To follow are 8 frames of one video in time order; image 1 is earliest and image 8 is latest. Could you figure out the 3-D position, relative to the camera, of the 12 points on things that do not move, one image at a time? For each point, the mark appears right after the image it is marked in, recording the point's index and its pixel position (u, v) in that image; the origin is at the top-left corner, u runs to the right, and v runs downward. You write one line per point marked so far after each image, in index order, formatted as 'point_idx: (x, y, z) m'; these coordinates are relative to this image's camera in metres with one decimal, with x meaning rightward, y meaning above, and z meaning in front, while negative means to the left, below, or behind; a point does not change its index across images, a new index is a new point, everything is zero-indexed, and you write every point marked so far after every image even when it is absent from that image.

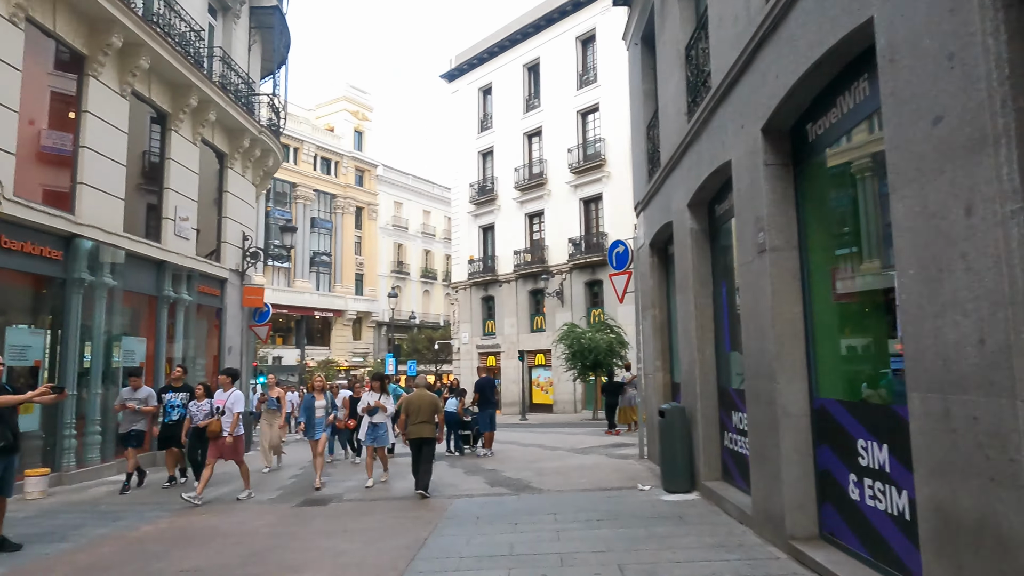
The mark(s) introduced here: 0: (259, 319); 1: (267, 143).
0: (-7.1, -0.9, +18.6) m
1: (-6.9, +4.1, +18.7) m
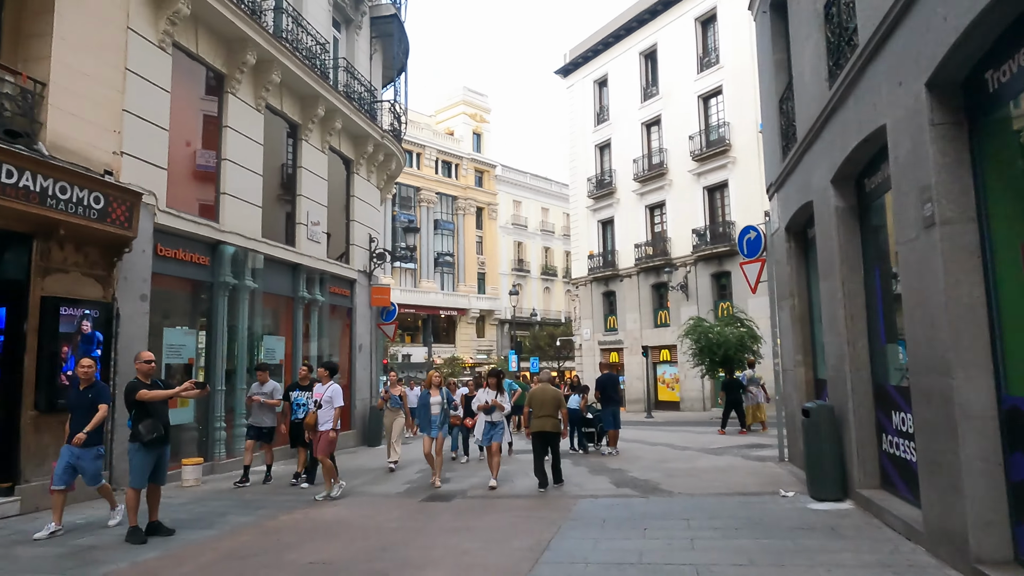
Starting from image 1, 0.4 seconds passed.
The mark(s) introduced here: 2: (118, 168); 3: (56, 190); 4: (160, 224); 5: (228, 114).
0: (-3.7, -0.9, +19.3) m
1: (-3.6, +4.1, +19.3) m
2: (-5.9, +1.8, +9.9) m
3: (-5.7, +1.2, +8.3) m
4: (-5.7, +1.0, +10.7) m
5: (-5.4, +3.3, +12.6) m
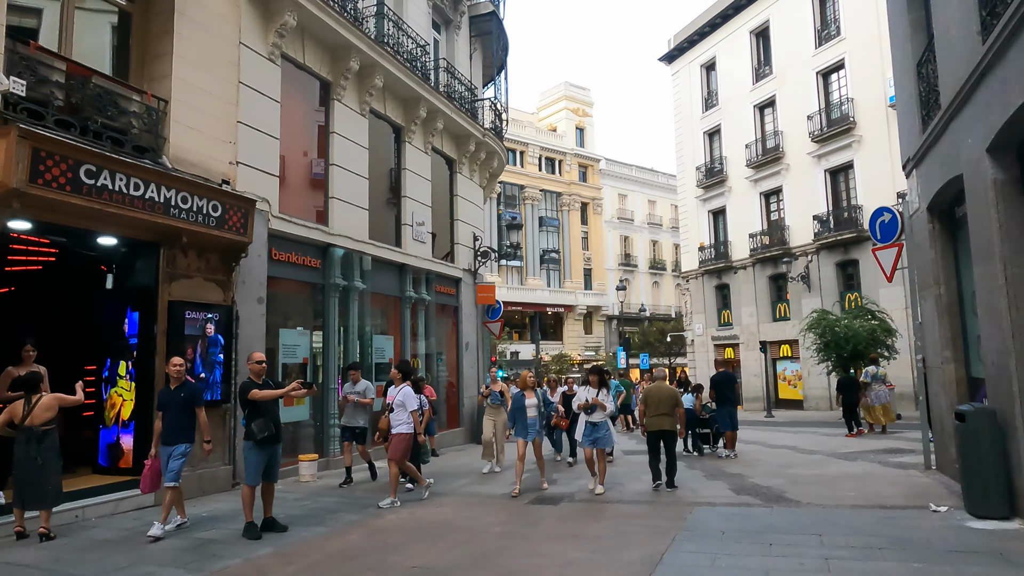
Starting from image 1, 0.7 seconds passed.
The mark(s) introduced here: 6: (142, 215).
0: (-0.6, -0.8, +19.3) m
1: (-0.6, +4.2, +19.3) m
2: (-4.4, +1.7, +10.4) m
3: (-4.4, +1.2, +8.8) m
4: (-4.0, +1.0, +11.2) m
5: (-3.5, +3.3, +13.0) m
6: (-4.6, +0.9, +8.3) m
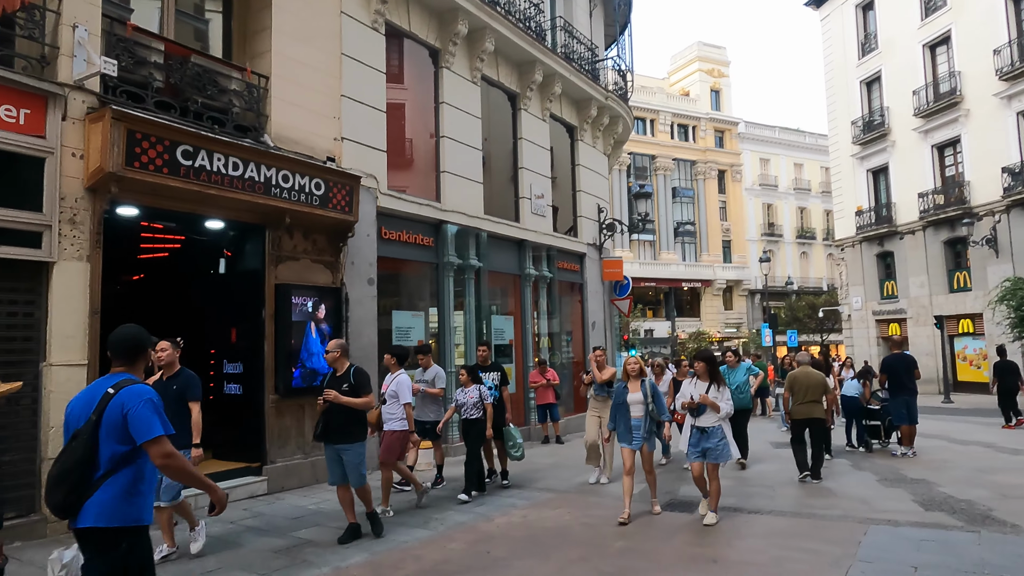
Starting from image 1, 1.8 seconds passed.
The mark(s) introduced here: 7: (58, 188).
0: (+2.9, -0.1, +18.0) m
1: (+2.8, +4.8, +17.8) m
2: (-2.6, +2.0, +9.9) m
3: (-3.0, +1.4, +8.4) m
4: (-2.1, +1.3, +10.7) m
5: (-1.3, +3.7, +12.3) m
6: (-3.3, +1.1, +8.0) m
7: (-4.6, +1.0, +6.7) m
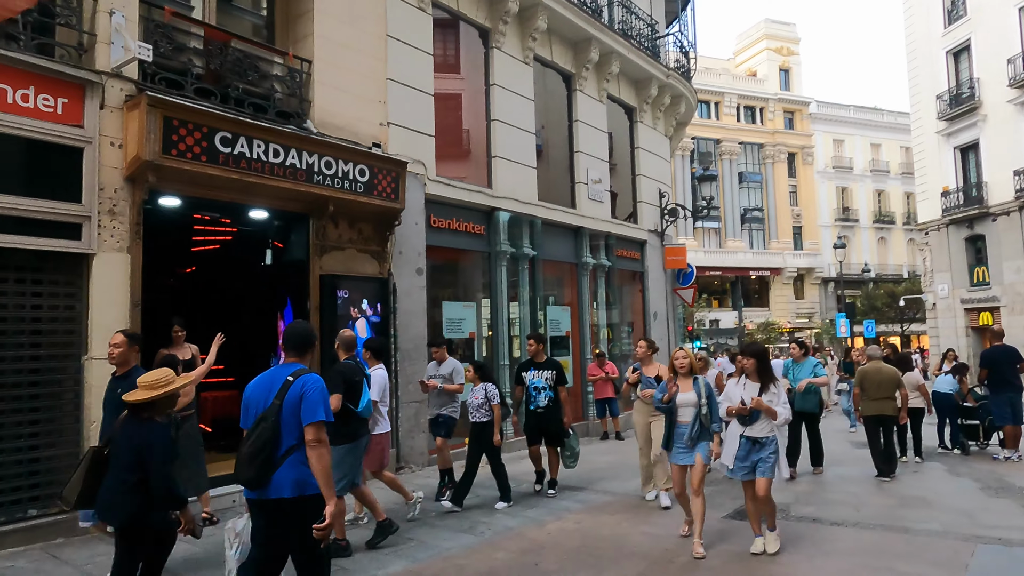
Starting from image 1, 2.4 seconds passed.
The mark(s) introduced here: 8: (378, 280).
0: (+4.4, +0.2, +17.1) m
1: (+4.2, +5.1, +16.9) m
2: (-1.8, +2.2, +9.6) m
3: (-2.3, +1.5, +8.1) m
4: (-1.3, +1.5, +10.3) m
5: (-0.3, +3.9, +11.8) m
6: (-2.7, +1.2, +7.7) m
7: (-4.1, +1.1, +6.5) m
8: (-1.9, +0.1, +9.1) m
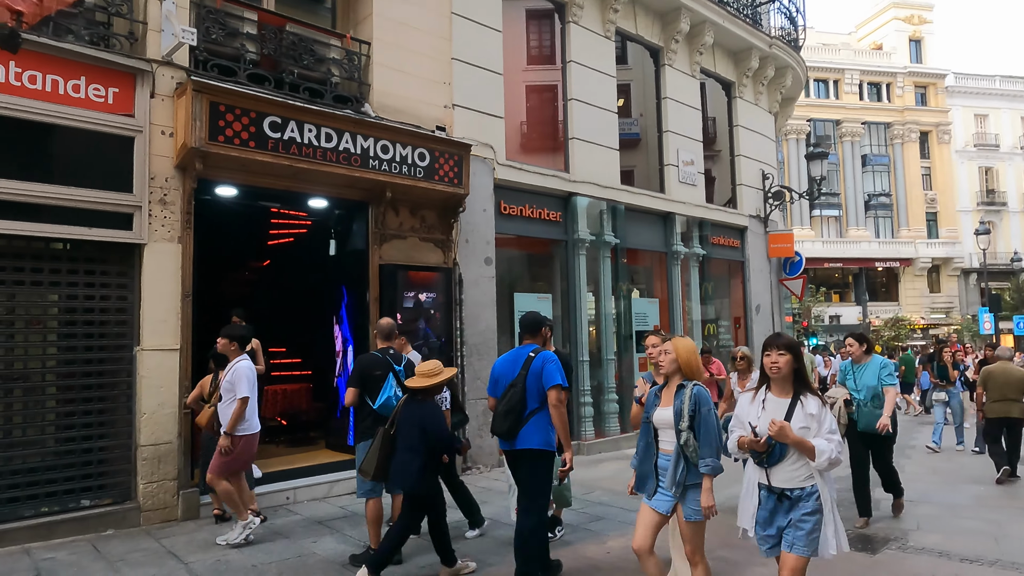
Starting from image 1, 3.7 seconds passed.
0: (+6.6, +0.4, +15.6) m
1: (+6.3, +5.3, +15.4) m
2: (-0.9, +2.3, +9.1) m
3: (-1.6, +1.6, +7.7) m
4: (-0.2, +1.6, +9.7) m
5: (+1.0, +4.0, +11.0) m
6: (-2.0, +1.3, +7.4) m
7: (-3.6, +1.2, +6.5) m
8: (-0.9, +0.2, +8.7) m
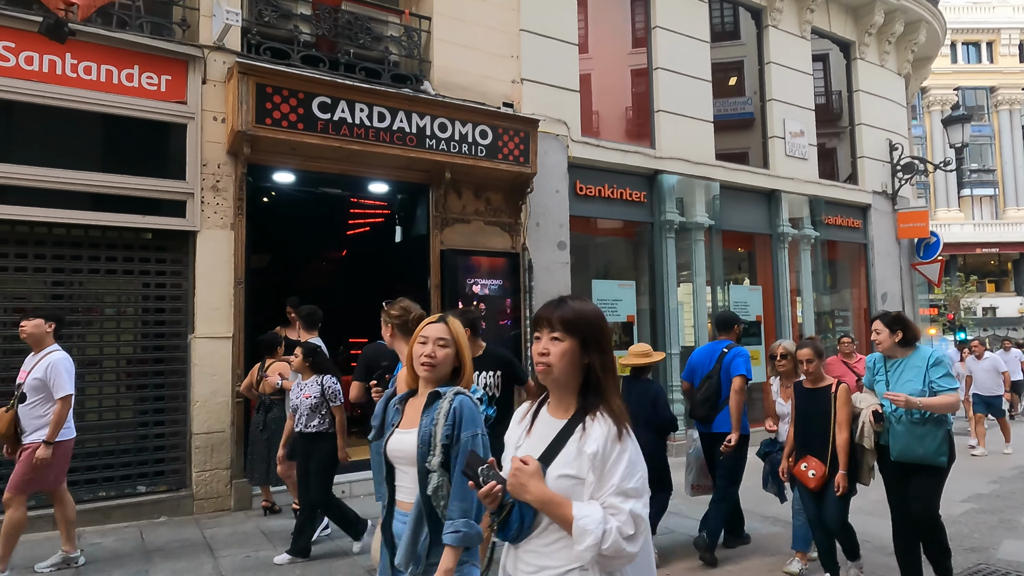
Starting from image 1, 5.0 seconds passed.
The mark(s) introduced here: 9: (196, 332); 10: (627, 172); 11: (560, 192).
0: (+8.5, +0.7, +13.6) m
1: (+8.2, +5.6, +13.4) m
2: (+0.1, +2.5, +8.6) m
3: (-0.9, +1.8, +7.3) m
4: (+0.9, +1.8, +9.0) m
5: (+2.2, +4.2, +10.1) m
6: (-1.3, +1.5, +7.1) m
7: (-3.0, +1.3, +6.4) m
8: (0.0, +0.4, +8.1) m
9: (-3.0, -0.4, +6.3) m
10: (+1.7, +1.7, +9.7) m
11: (+0.6, +1.3, +8.7) m
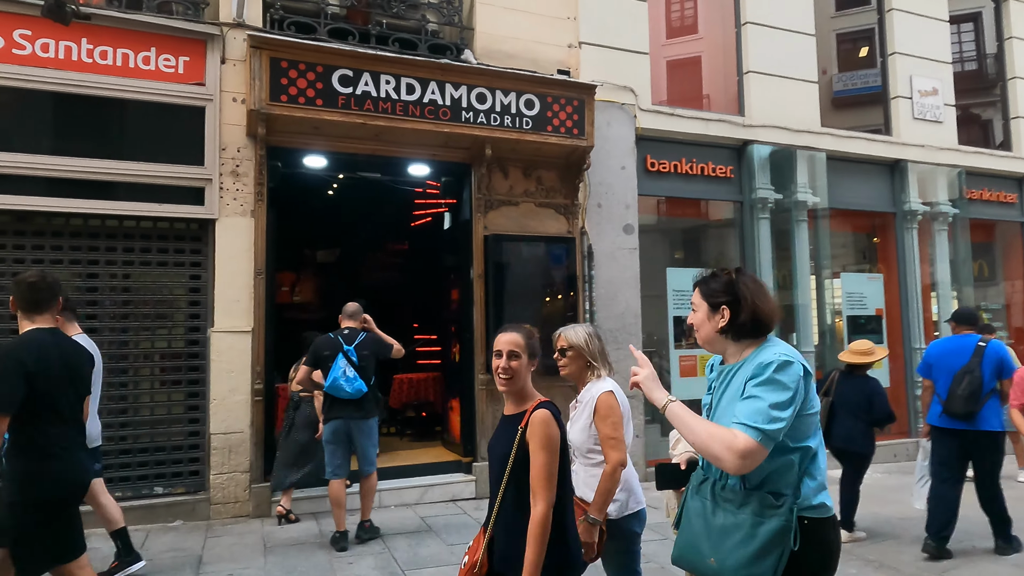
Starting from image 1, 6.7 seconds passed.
0: (+10.0, +0.9, +11.1) m
1: (+9.5, +5.8, +11.0) m
2: (+0.7, +2.6, +7.6) m
3: (-0.4, +1.9, +6.6) m
4: (+1.6, +1.9, +7.9) m
5: (+3.1, +4.4, +8.7) m
6: (-0.9, +1.6, +6.4) m
7: (-2.7, +1.4, +6.1) m
8: (+0.6, +0.5, +7.2) m
9: (-2.7, -0.3, +5.9) m
10: (+2.5, +1.8, +8.5) m
11: (+1.3, +1.4, +7.7) m
